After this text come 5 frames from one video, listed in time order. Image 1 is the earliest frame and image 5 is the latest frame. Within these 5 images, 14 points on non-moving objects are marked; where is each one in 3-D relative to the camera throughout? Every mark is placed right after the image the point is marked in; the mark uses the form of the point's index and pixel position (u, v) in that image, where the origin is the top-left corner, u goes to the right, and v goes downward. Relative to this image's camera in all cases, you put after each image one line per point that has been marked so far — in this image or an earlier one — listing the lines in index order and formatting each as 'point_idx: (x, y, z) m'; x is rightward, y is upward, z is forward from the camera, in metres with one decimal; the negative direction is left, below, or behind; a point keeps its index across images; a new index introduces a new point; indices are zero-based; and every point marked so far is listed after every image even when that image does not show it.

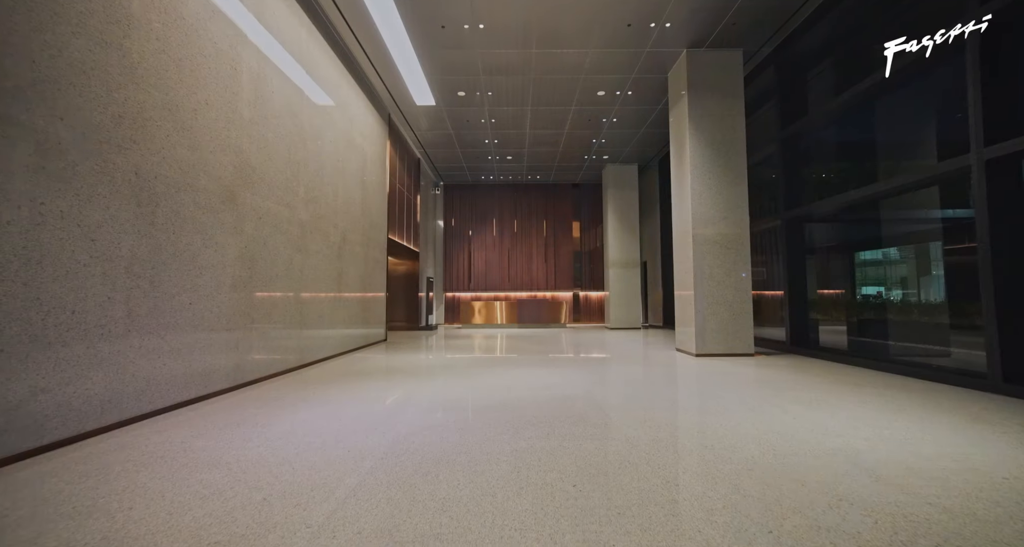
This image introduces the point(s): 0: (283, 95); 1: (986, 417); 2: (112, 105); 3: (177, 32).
0: (-3.0, +2.4, +5.4) m
1: (+3.5, -1.1, +3.1) m
2: (-2.9, +1.2, +3.0) m
3: (-2.9, +2.1, +3.6) m
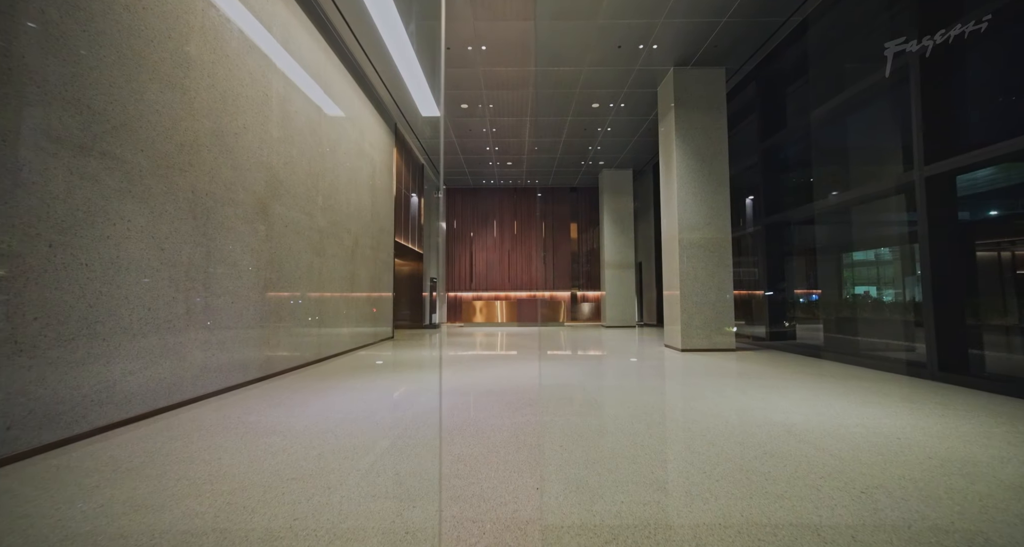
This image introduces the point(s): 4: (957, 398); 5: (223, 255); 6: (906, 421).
0: (-3.0, +2.3, +6.0) m
1: (+3.5, -1.1, +3.6) m
2: (-2.9, +1.2, +3.6) m
3: (-2.9, +2.1, +4.2) m
4: (+3.9, -1.1, +3.6) m
5: (-3.0, +0.2, +4.2) m
6: (+2.9, -1.1, +3.0) m
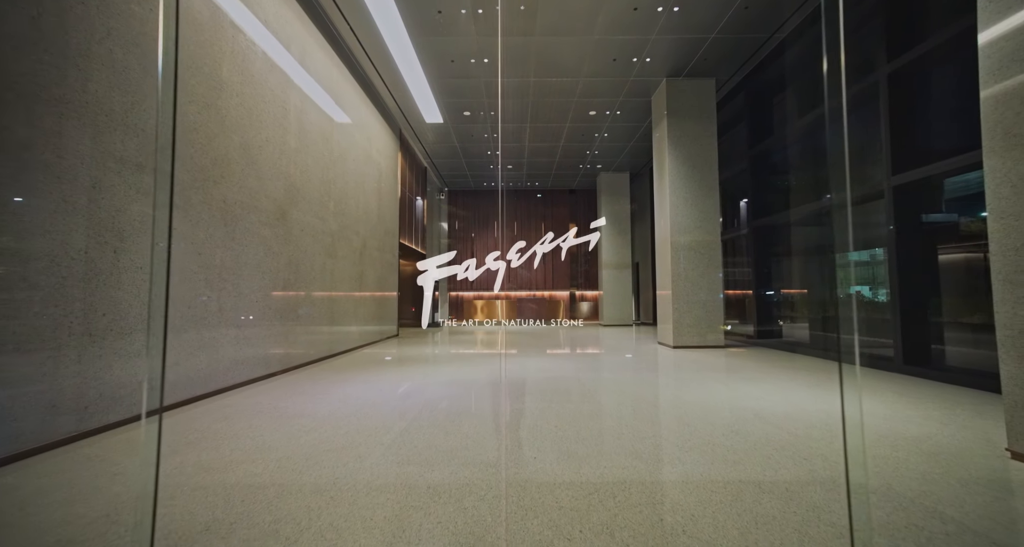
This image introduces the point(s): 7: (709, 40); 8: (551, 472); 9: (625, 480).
0: (-3.0, +2.3, +6.4) m
1: (+3.5, -1.1, +4.0) m
2: (-2.9, +1.2, +4.0) m
3: (-2.9, +2.1, +4.6) m
4: (+3.9, -1.1, +4.0) m
5: (-2.9, +0.2, +4.6) m
6: (+2.9, -1.1, +3.4) m
7: (+3.2, +3.8, +6.8) m
8: (+0.2, -1.1, +2.3) m
9: (+0.6, -1.1, +2.2) m
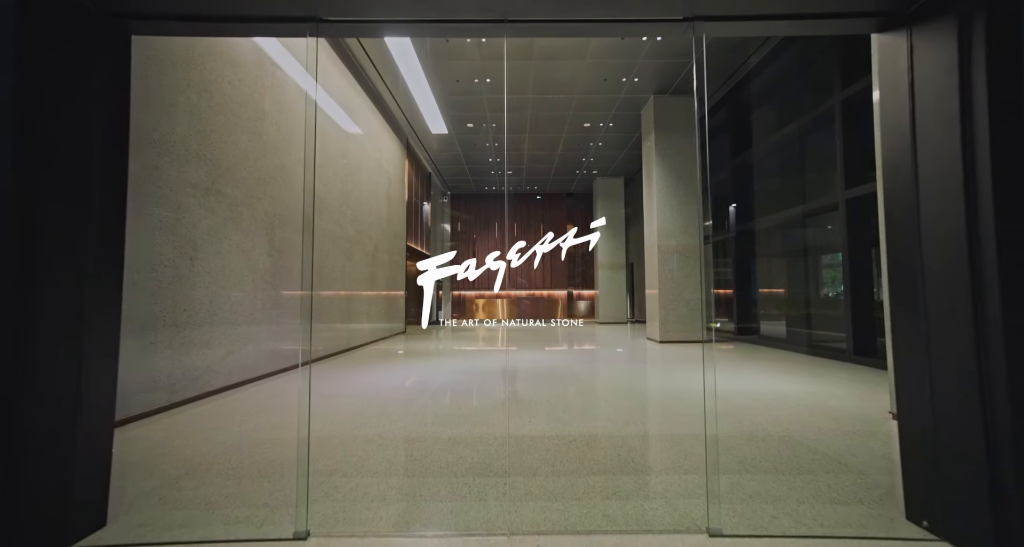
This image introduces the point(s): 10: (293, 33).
0: (-3.0, +2.3, +7.1) m
1: (+3.5, -1.1, +4.7) m
2: (-2.9, +1.1, +4.7) m
3: (-2.9, +2.0, +5.3) m
4: (+3.9, -1.1, +4.7) m
5: (-2.9, +0.1, +5.3) m
6: (+2.9, -1.1, +4.1) m
7: (+3.2, +3.8, +7.5) m
8: (+0.2, -1.1, +3.0) m
9: (+0.6, -1.1, +2.9) m
10: (-1.0, +1.1, +1.8) m
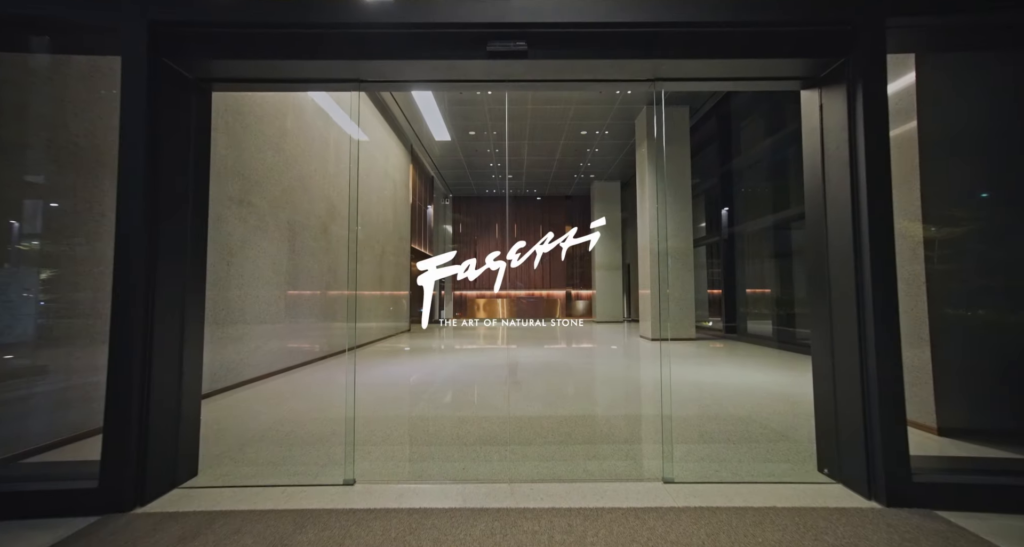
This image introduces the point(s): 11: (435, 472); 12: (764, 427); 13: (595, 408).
0: (-3.0, +2.3, +7.6) m
1: (+3.5, -1.2, +5.2) m
2: (-2.9, +1.1, +5.1) m
3: (-2.9, +2.0, +5.7) m
4: (+3.9, -1.2, +5.2) m
5: (-2.9, +0.1, +5.8) m
6: (+2.9, -1.2, +4.6) m
7: (+3.2, +3.8, +7.9) m
8: (+0.2, -1.1, +3.4) m
9: (+0.6, -1.1, +3.3) m
10: (-1.0, +1.0, +2.3) m
11: (-0.4, -1.1, +2.3) m
12: (+1.7, -1.1, +2.8) m
13: (+0.7, -1.2, +3.5) m
